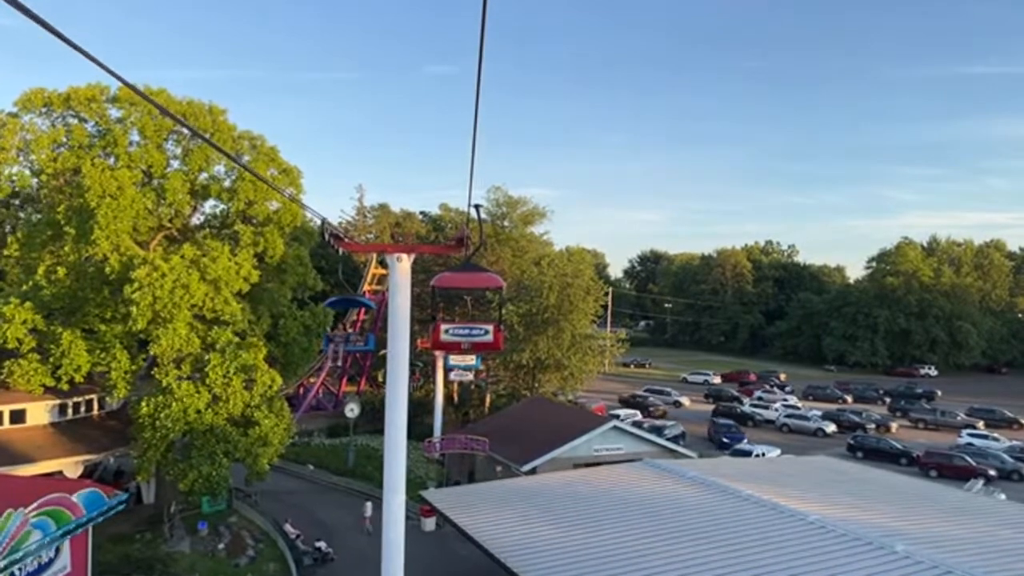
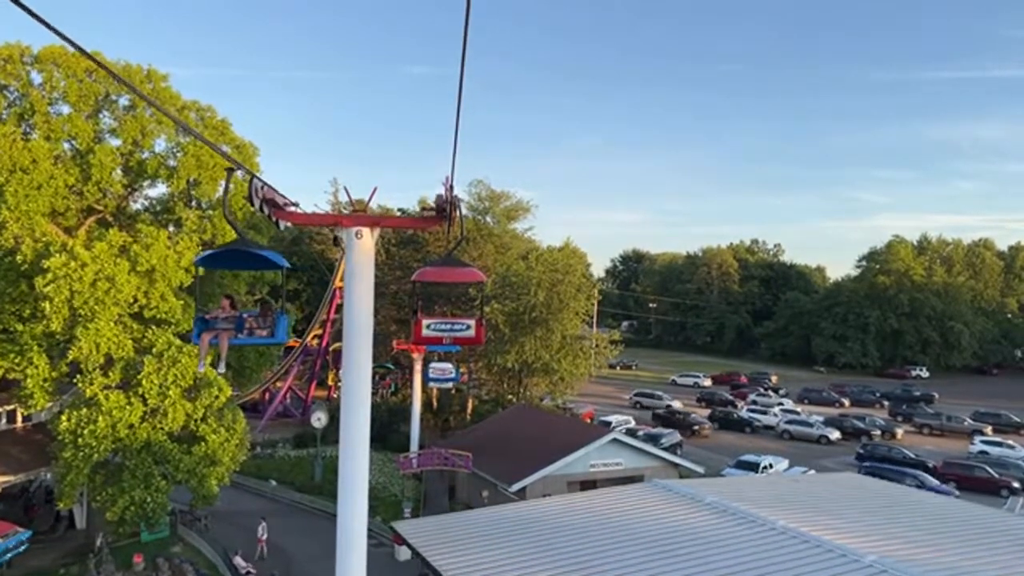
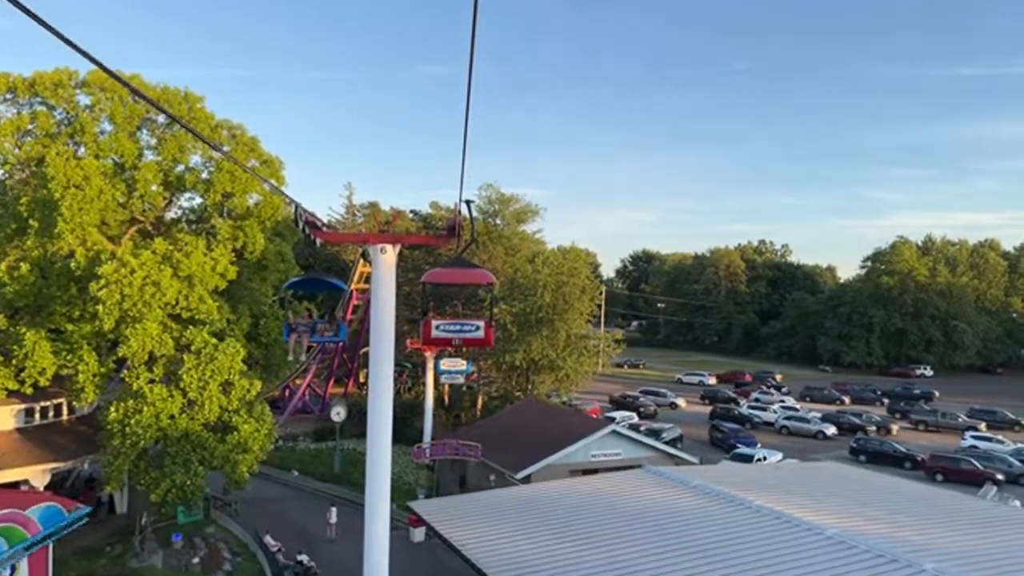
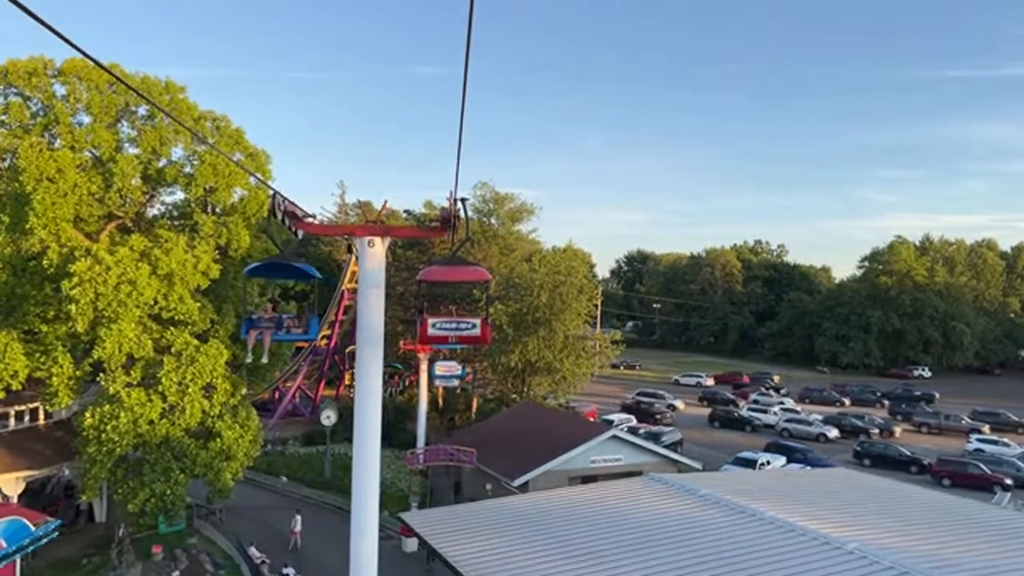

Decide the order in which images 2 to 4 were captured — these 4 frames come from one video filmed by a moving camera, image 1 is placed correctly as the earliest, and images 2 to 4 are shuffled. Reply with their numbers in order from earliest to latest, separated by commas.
3, 4, 2
